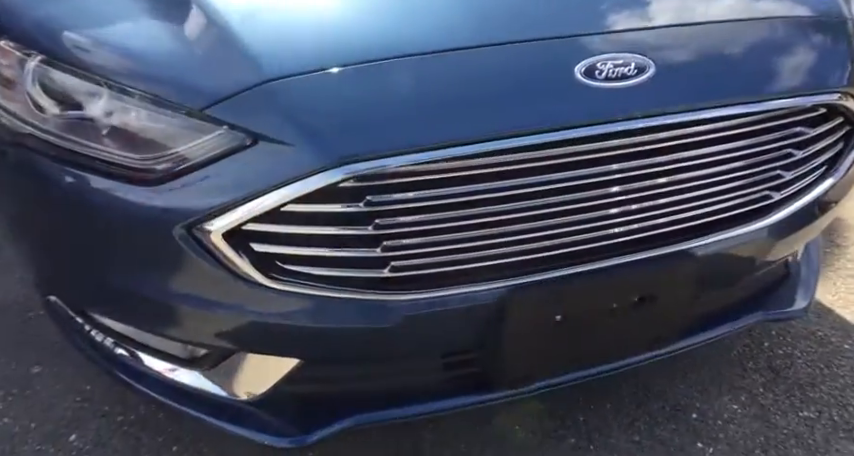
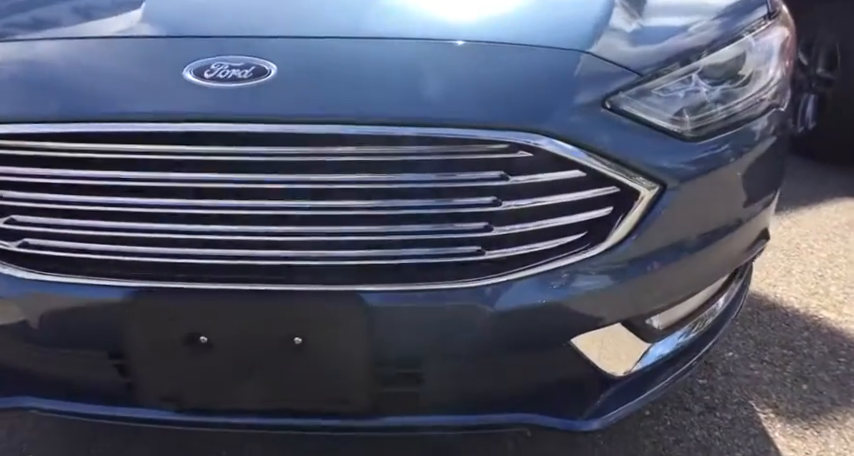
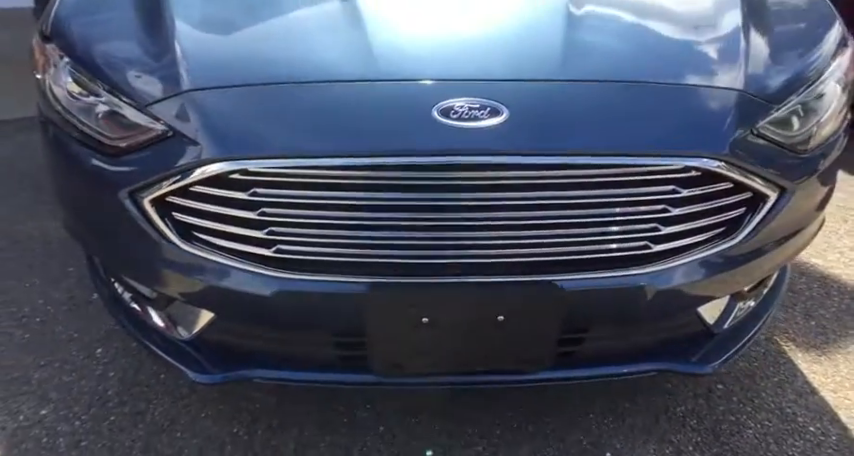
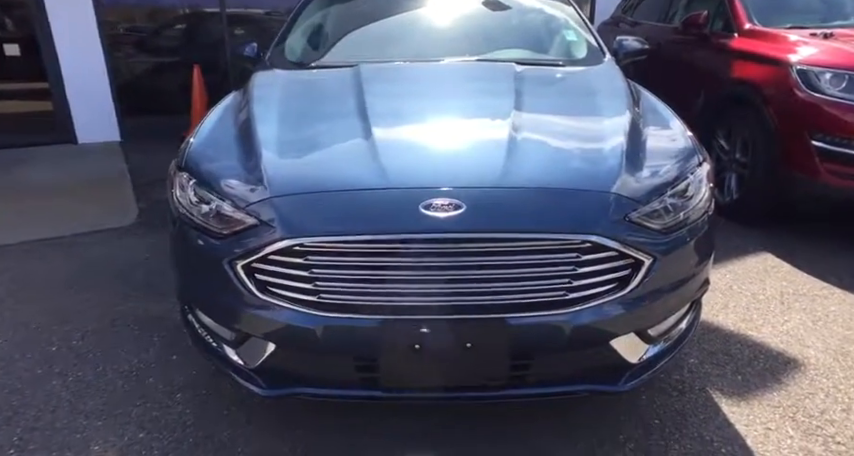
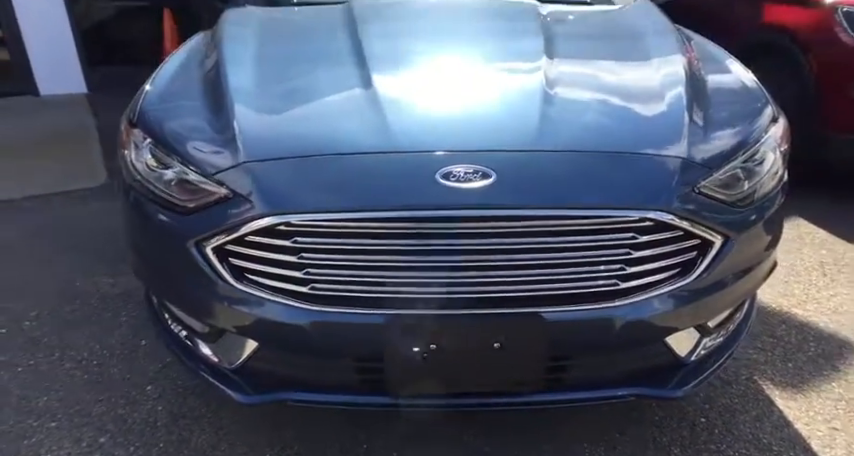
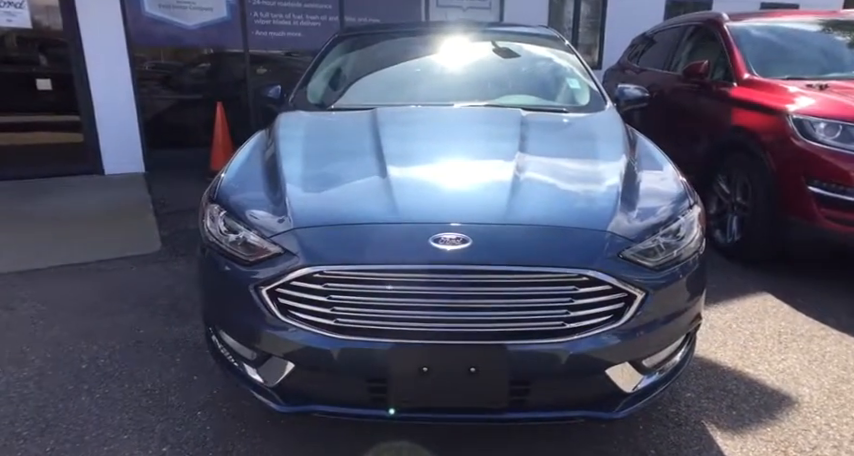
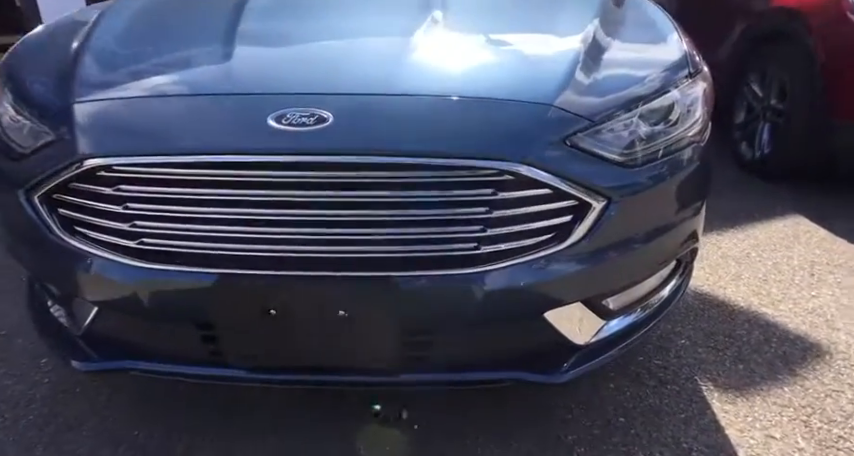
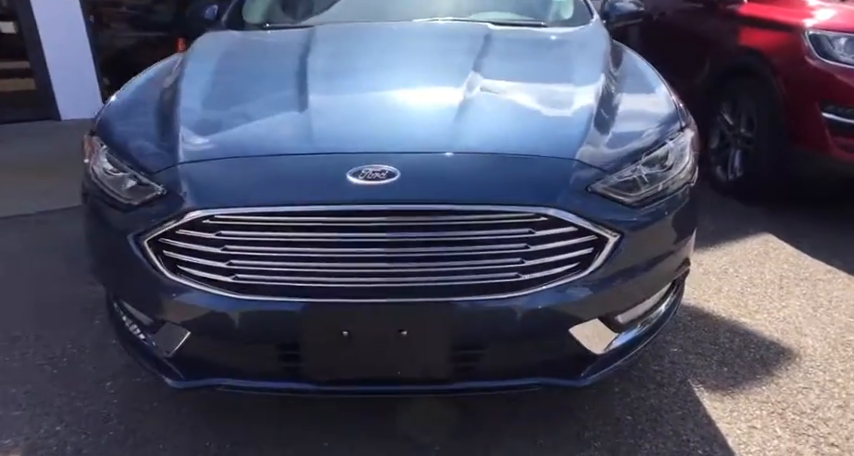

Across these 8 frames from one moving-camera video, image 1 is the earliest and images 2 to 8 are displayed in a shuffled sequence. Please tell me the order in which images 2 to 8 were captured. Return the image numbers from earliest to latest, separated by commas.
3, 5, 6, 4, 8, 7, 2
